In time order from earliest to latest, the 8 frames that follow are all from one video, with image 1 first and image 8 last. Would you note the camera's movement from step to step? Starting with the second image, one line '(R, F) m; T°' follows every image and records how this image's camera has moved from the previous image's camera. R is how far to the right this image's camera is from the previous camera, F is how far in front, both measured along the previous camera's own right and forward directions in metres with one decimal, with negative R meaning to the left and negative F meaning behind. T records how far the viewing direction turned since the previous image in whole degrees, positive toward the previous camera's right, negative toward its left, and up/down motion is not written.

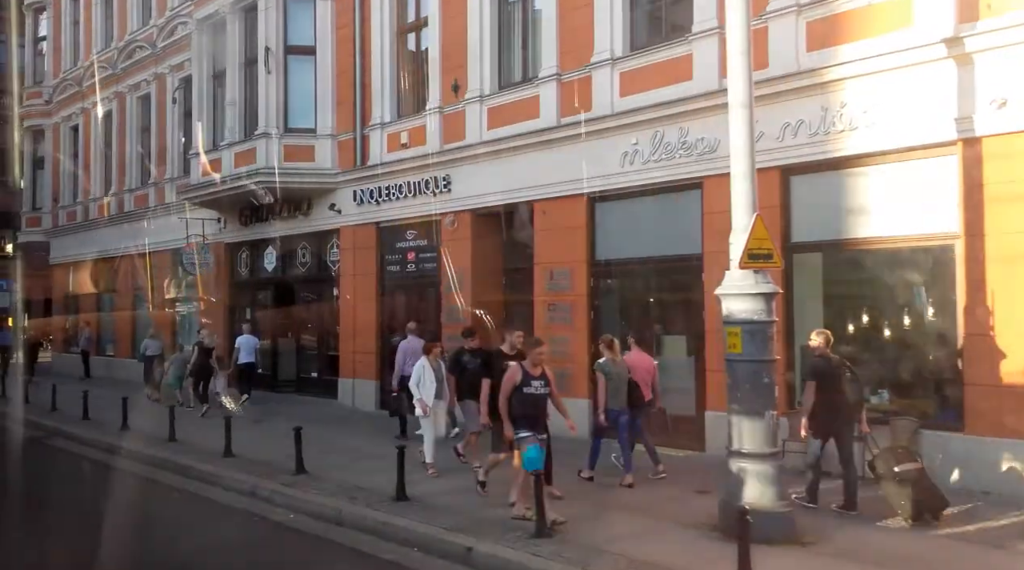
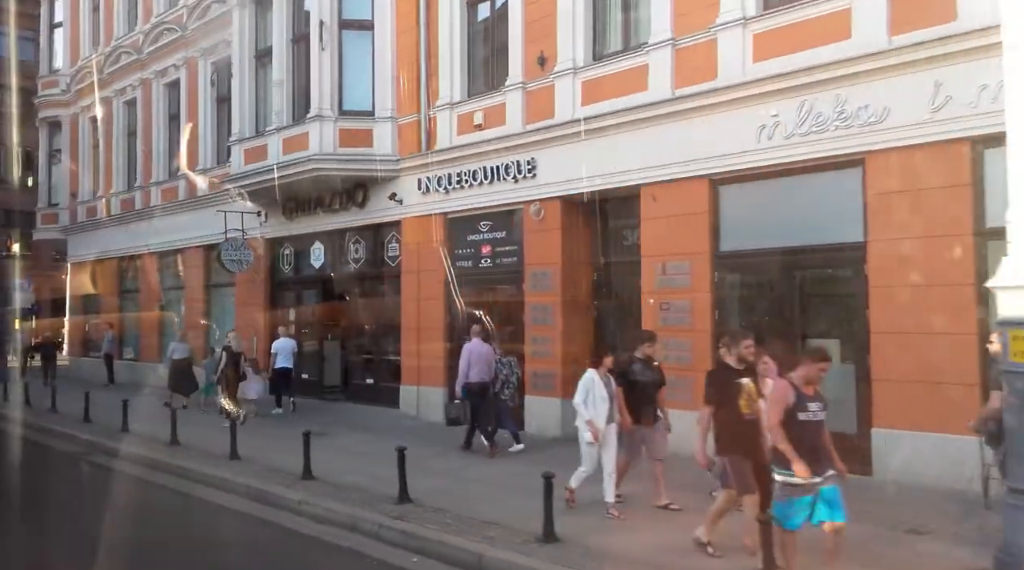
(-1.4, +1.6) m; 0°
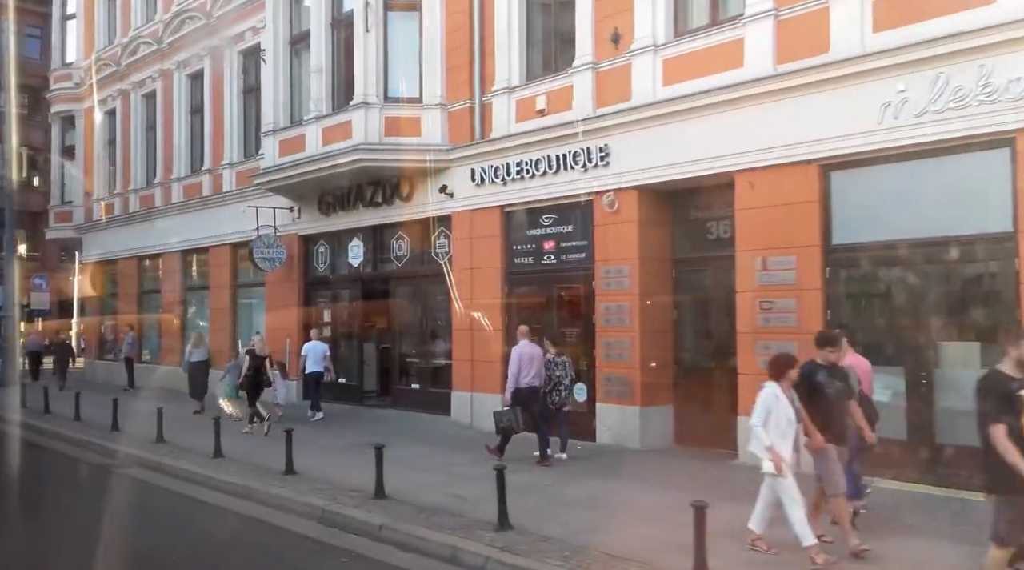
(-1.0, +1.1) m; 0°
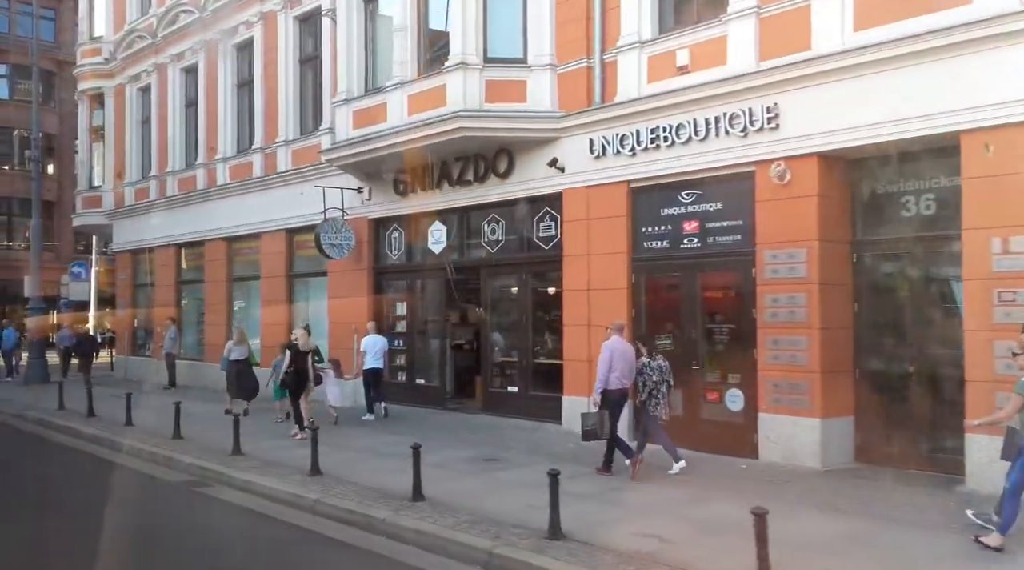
(-1.7, +2.0) m; 0°
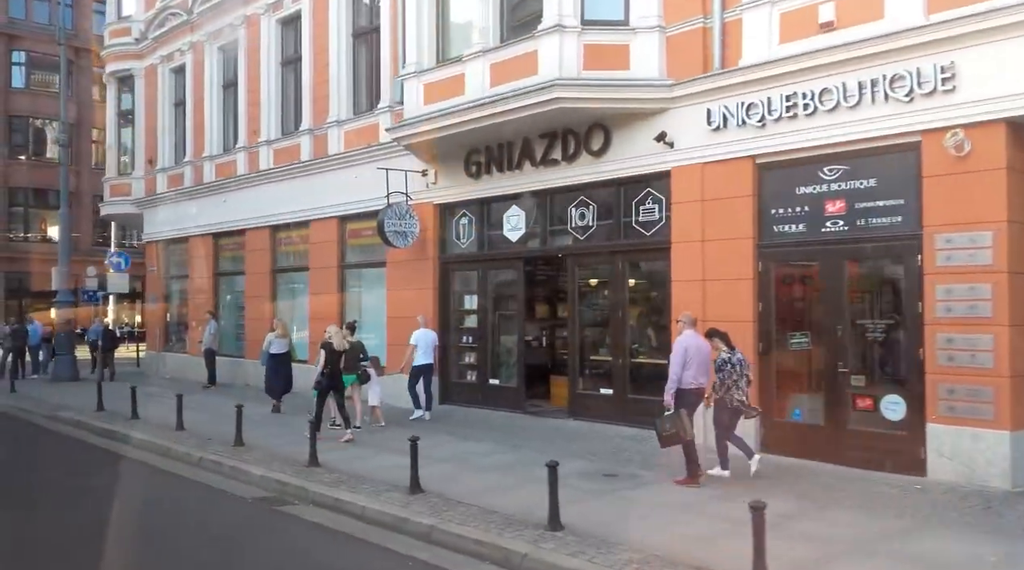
(-1.2, +1.4) m; -1°
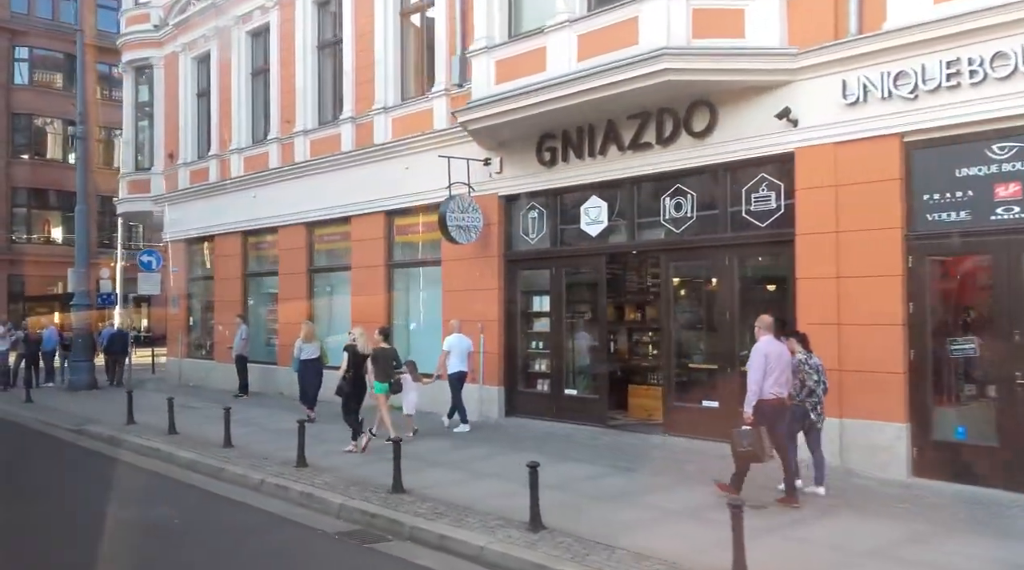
(-1.2, +1.4) m; 0°
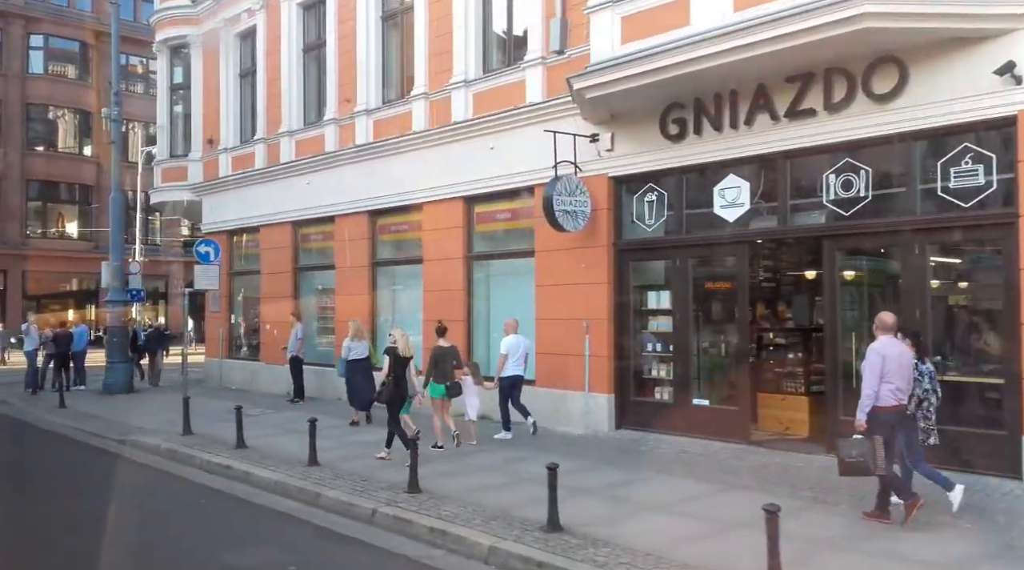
(-1.5, +1.7) m; 0°
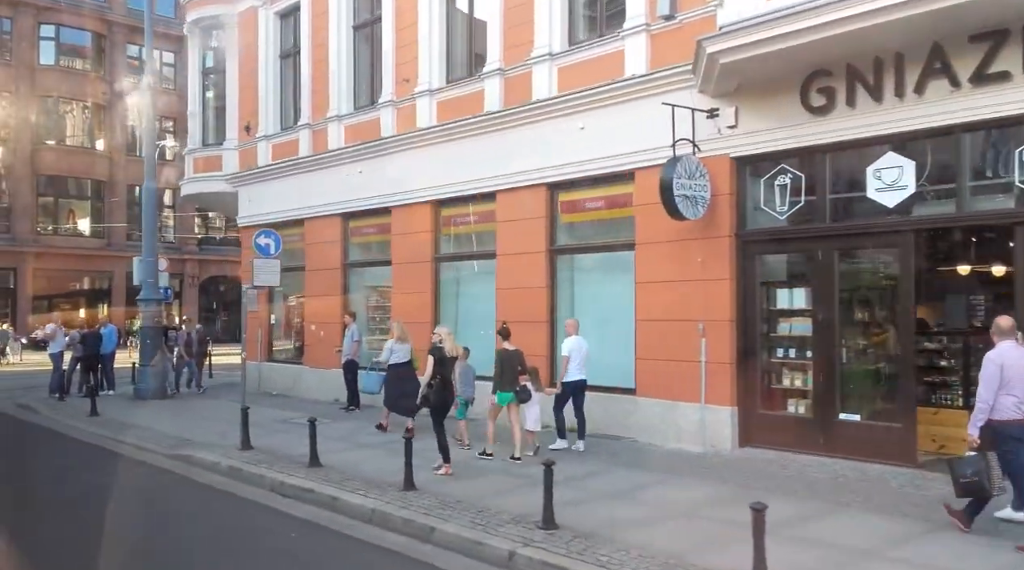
(-1.3, +1.5) m; 0°
